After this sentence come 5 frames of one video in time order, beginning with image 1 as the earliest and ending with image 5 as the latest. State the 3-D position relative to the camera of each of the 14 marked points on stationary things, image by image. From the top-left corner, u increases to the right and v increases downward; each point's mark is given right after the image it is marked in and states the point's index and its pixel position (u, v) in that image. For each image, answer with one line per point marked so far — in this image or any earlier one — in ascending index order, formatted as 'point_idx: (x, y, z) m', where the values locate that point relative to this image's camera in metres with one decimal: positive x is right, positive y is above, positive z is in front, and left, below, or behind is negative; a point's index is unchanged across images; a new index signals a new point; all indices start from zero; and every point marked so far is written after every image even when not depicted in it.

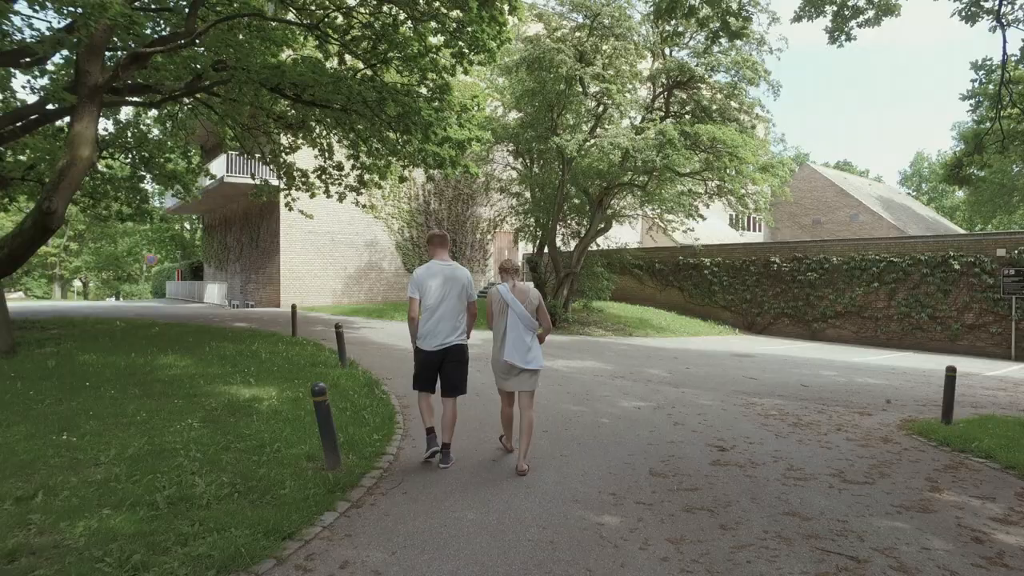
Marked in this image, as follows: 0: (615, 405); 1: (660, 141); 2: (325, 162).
0: (+1.2, -1.4, +7.8) m
1: (+3.7, +3.6, +16.0) m
2: (-5.4, +3.7, +18.9) m
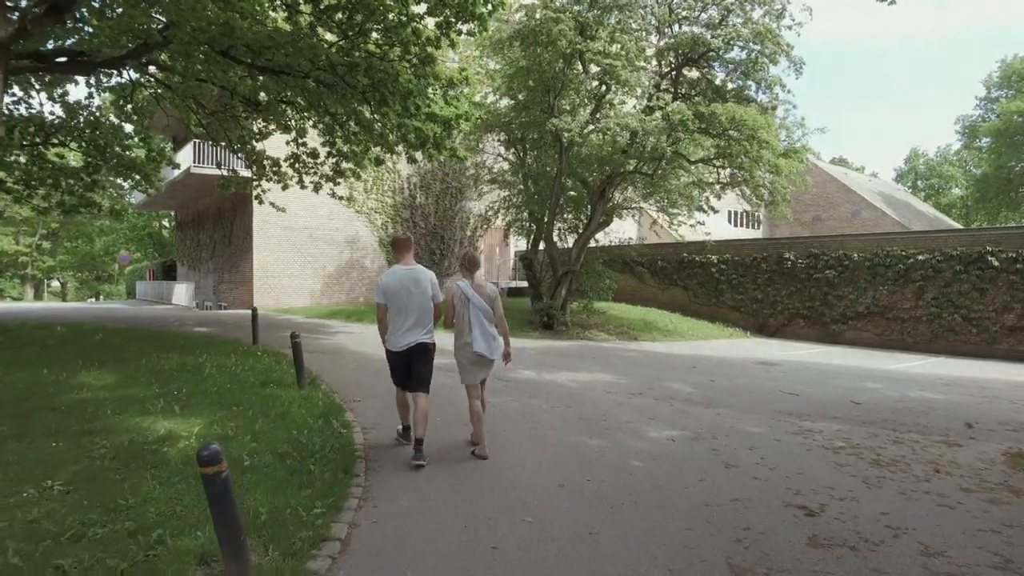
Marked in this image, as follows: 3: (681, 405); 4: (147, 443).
0: (+1.2, -1.4, +6.2) m
1: (+3.5, +3.6, +14.4) m
2: (-5.6, +3.7, +17.2) m
3: (+2.1, -1.5, +8.1) m
4: (-2.7, -1.1, +4.8) m
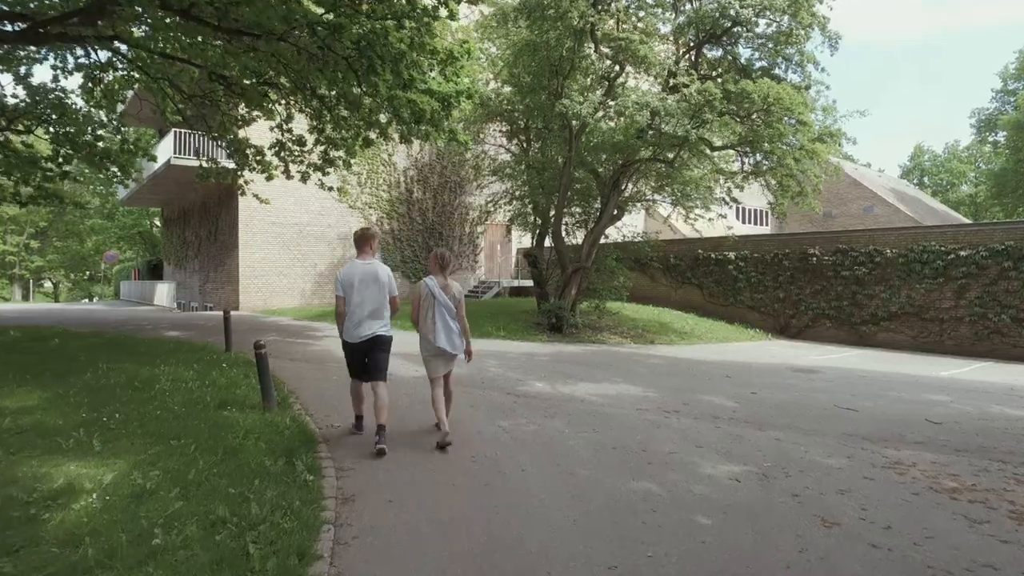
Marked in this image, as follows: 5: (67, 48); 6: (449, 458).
0: (+1.4, -1.4, +4.8) m
1: (+3.6, +3.6, +13.0) m
2: (-5.5, +3.7, +15.8) m
3: (+2.2, -1.4, +6.7) m
4: (-2.6, -1.1, +3.4) m
5: (-9.3, +5.0, +13.6) m
6: (-0.5, -1.3, +5.1) m
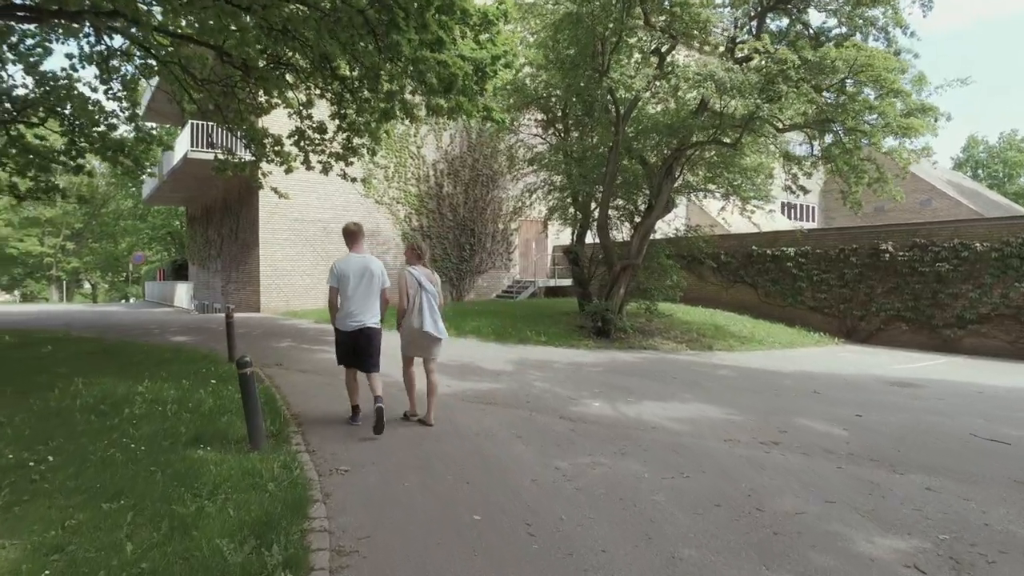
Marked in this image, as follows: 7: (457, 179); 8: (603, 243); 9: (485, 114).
0: (+1.8, -1.4, +3.3) m
1: (+4.4, +3.6, +11.4) m
2: (-4.7, +3.7, +14.6) m
3: (+2.7, -1.4, +5.1) m
4: (-2.2, -1.1, +2.1) m
5: (-8.5, +5.0, +12.5) m
6: (-0.1, -1.3, +3.6) m
7: (-1.7, +3.3, +19.7) m
8: (+2.0, +1.0, +14.4) m
9: (-0.5, +2.8, +10.7) m
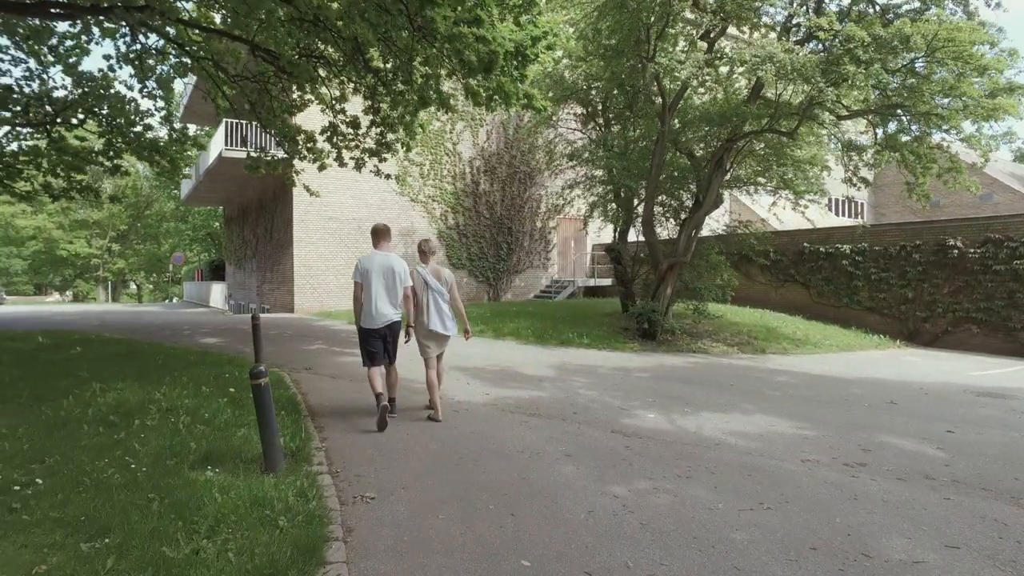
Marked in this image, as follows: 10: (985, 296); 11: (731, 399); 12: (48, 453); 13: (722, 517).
0: (+2.0, -1.4, +2.6) m
1: (+5.0, +3.7, +10.5) m
2: (-3.8, +3.7, +14.2) m
3: (+3.0, -1.4, +4.3) m
4: (-2.1, -1.1, +1.5) m
5: (-7.8, +5.0, +12.4) m
6: (+0.1, -1.3, +3.0) m
7: (-0.6, +3.3, +19.1) m
8: (+2.8, +1.0, +13.7) m
9: (+0.2, +2.8, +10.1) m
10: (+10.4, -0.2, +14.2) m
11: (+2.5, -1.3, +7.4) m
12: (-3.0, -1.0, +4.2) m
13: (+1.2, -1.3, +3.8) m
